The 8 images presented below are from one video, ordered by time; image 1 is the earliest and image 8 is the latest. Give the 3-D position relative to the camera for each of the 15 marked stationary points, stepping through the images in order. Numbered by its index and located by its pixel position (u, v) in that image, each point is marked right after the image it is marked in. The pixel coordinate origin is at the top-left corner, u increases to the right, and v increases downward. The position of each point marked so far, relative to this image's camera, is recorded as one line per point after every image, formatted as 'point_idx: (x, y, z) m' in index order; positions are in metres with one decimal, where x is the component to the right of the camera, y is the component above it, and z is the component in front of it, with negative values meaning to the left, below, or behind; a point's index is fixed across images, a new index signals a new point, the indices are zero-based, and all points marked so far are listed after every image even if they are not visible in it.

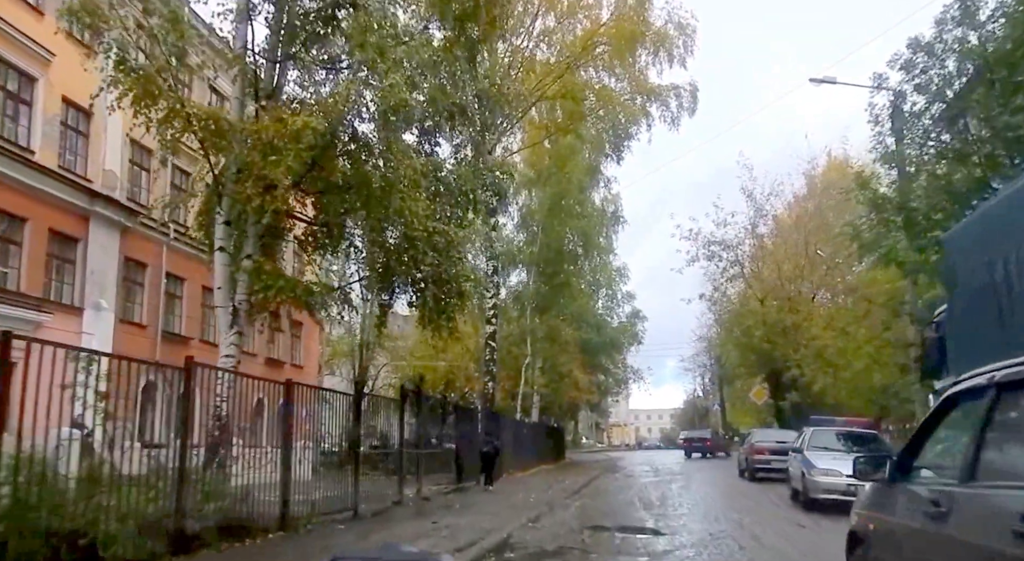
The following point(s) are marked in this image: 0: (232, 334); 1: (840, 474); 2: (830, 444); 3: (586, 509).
0: (-4.2, -0.8, +11.8) m
1: (+5.4, -3.2, +13.1) m
2: (+5.8, -3.0, +14.9) m
3: (+1.4, -4.6, +15.8) m
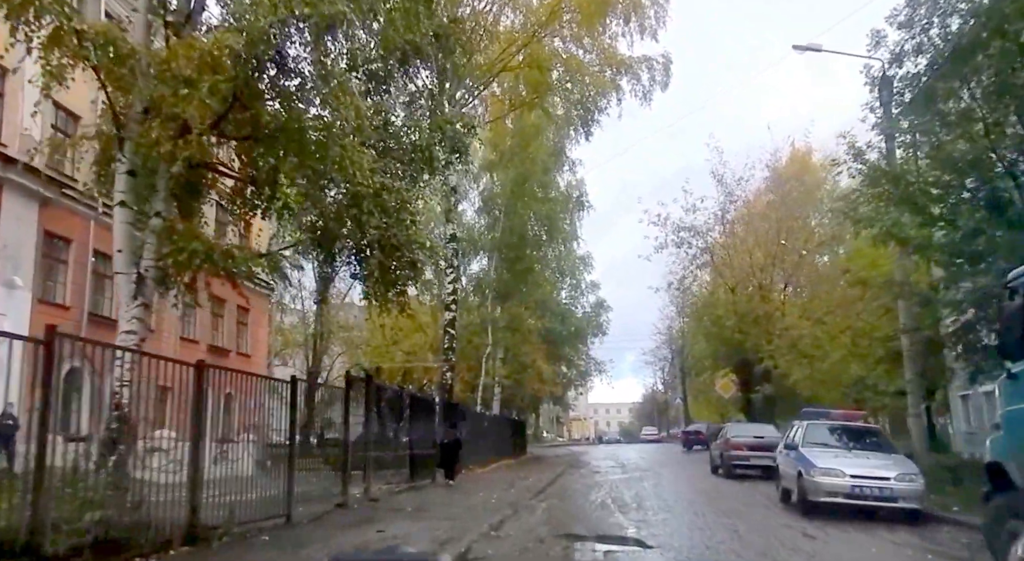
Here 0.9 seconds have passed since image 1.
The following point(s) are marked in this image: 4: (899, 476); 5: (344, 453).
0: (-4.6, -0.3, +9.8) m
1: (+4.8, -2.8, +11.6) m
2: (+5.2, -2.6, +13.4) m
3: (+0.7, -4.1, +14.1) m
4: (+5.6, -2.8, +11.4) m
5: (-3.1, -3.2, +15.0) m
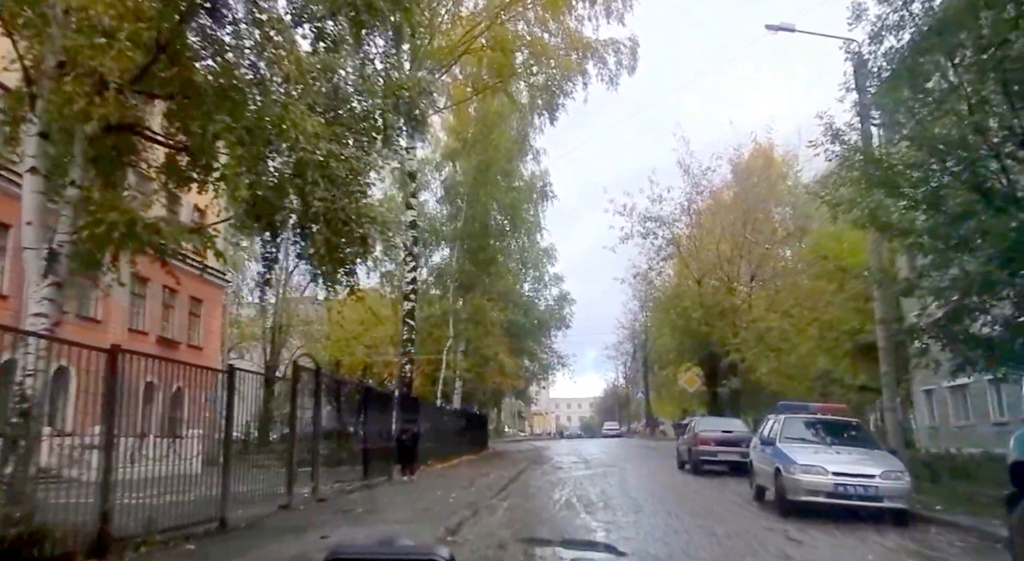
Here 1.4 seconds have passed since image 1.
0: (-5.1, -0.1, +8.6) m
1: (+4.3, -2.6, +10.9) m
2: (+4.5, -2.4, +12.7) m
3: (0.0, -3.9, +13.2) m
4: (+5.0, -2.6, +10.8) m
5: (-3.8, -2.9, +13.9) m
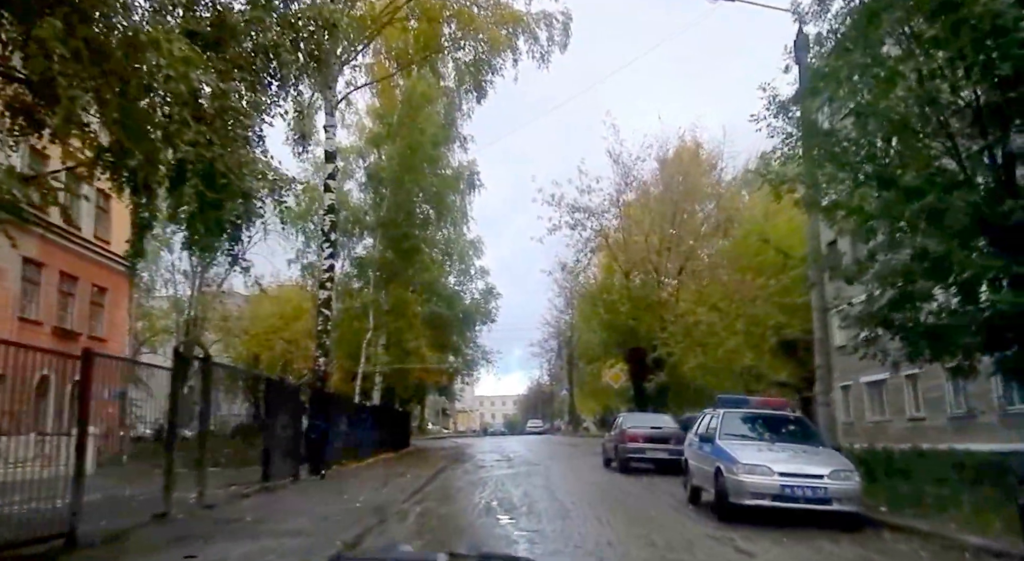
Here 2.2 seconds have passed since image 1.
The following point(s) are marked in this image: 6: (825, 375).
0: (-5.9, +0.3, +6.8) m
1: (+3.2, -2.4, +9.8) m
2: (+3.3, -2.2, +11.7) m
3: (-1.3, -3.5, +11.8) m
4: (+3.9, -2.4, +9.8) m
5: (-5.1, -2.5, +12.2) m
6: (+6.4, -1.9, +16.2) m
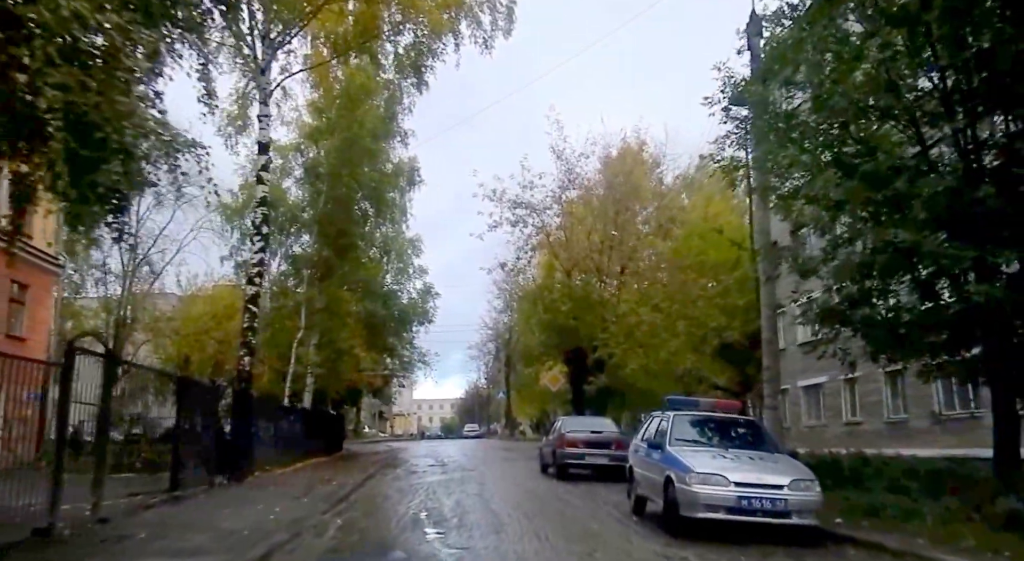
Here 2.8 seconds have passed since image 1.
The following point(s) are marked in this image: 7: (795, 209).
0: (-6.3, +0.6, +5.3) m
1: (+2.4, -2.3, +9.0) m
2: (+2.4, -2.1, +10.9) m
3: (-2.2, -3.4, +10.7) m
4: (+3.2, -2.3, +9.1) m
5: (-6.1, -2.3, +10.7) m
6: (+5.1, -1.9, +15.6) m
7: (+4.6, +1.1, +13.0) m
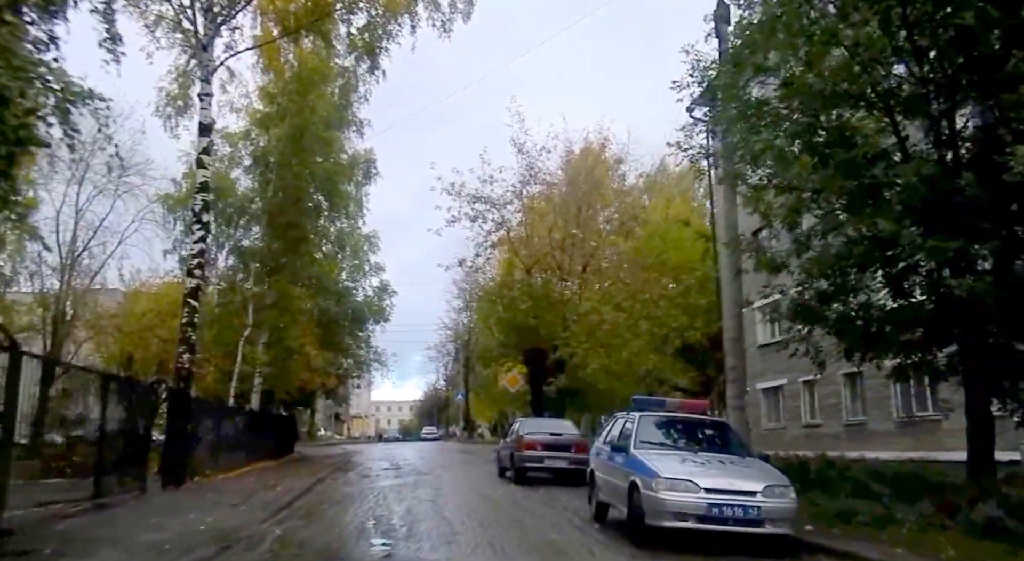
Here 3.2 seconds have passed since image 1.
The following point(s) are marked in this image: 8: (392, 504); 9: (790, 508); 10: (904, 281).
0: (-6.6, +0.8, +4.2) m
1: (+1.9, -2.2, +8.3) m
2: (+1.8, -2.0, +10.2) m
3: (-2.8, -3.2, +9.7) m
4: (+2.7, -2.2, +8.4) m
5: (-6.7, -2.1, +9.6) m
6: (+4.3, -1.8, +15.0) m
7: (+3.9, +1.2, +12.4) m
8: (-2.1, -3.8, +13.6) m
9: (+3.0, -2.4, +8.5) m
10: (+5.3, 0.0, +10.6) m
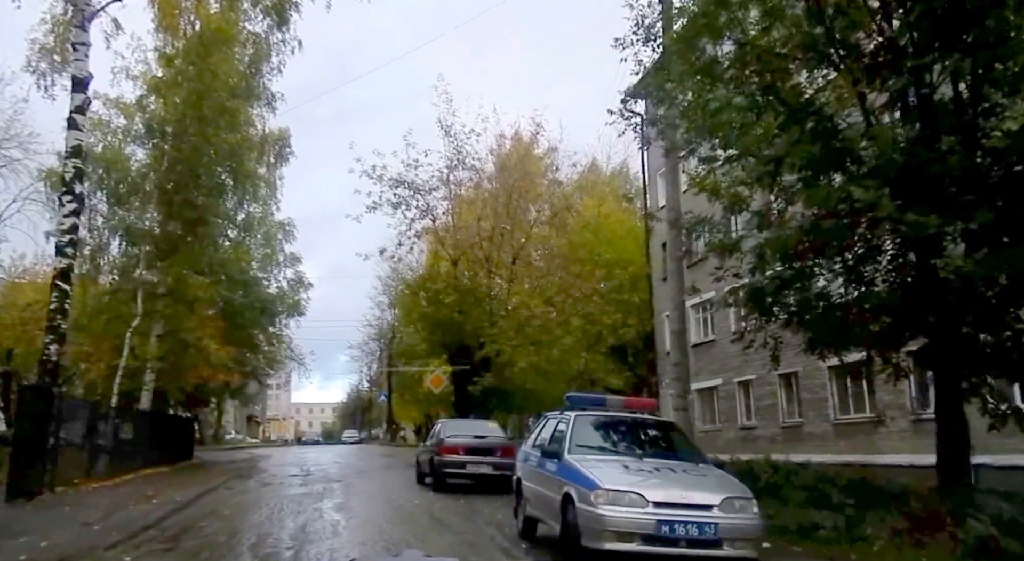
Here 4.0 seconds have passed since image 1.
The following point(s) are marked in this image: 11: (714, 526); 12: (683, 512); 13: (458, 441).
0: (-7.0, +1.2, +1.9) m
1: (+1.1, -1.9, +6.8) m
2: (+0.8, -1.7, +8.7) m
3: (-3.7, -2.9, +7.8) m
4: (+1.9, -1.9, +6.9) m
5: (-7.5, -1.7, +7.3) m
6: (+2.9, -1.6, +13.7) m
7: (+2.8, +1.5, +11.1) m
8: (-3.4, -3.5, +11.7) m
9: (+2.1, -2.2, +7.1) m
10: (+4.3, +0.2, +9.3) m
11: (+1.8, -2.1, +6.9) m
12: (+1.5, -2.0, +6.9) m
13: (-1.2, -3.5, +17.6) m
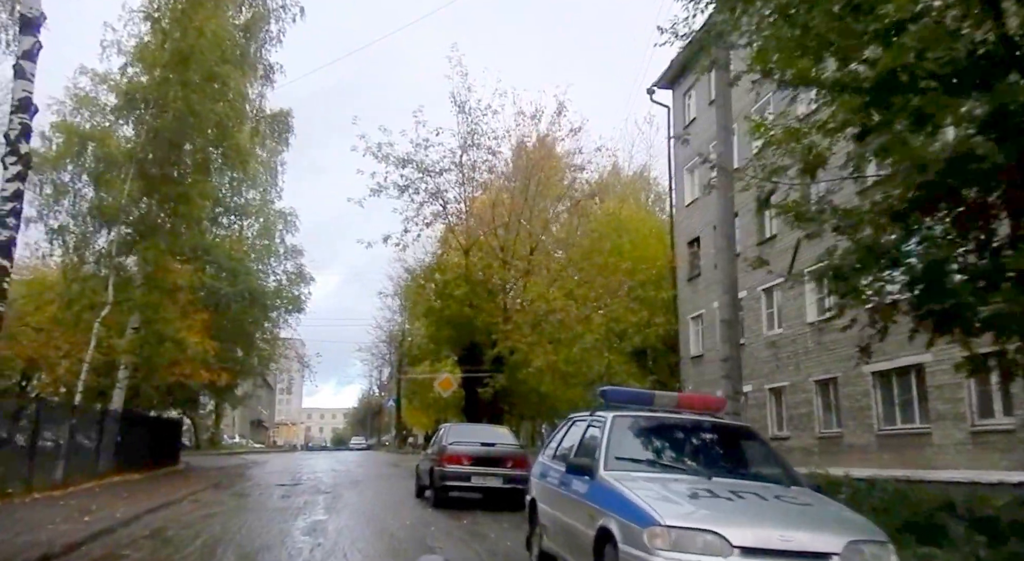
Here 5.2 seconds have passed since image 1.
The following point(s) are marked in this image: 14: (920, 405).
0: (-7.0, +1.8, -0.3) m
1: (+1.2, -1.5, +4.3) m
2: (+0.9, -1.3, +6.2) m
3: (-3.6, -2.4, +5.4) m
4: (+1.9, -1.5, +4.5) m
5: (-7.4, -1.2, +5.0) m
6: (+3.1, -1.3, +11.2) m
7: (+3.0, +1.8, +8.6) m
8: (-3.2, -3.1, +9.3) m
9: (+2.2, -1.8, +4.6) m
10: (+4.4, +0.6, +6.8) m
11: (+1.8, -1.7, +4.4) m
12: (+1.6, -1.6, +4.4) m
13: (-1.0, -3.2, +15.2) m
14: (+10.1, -3.0, +19.2) m
